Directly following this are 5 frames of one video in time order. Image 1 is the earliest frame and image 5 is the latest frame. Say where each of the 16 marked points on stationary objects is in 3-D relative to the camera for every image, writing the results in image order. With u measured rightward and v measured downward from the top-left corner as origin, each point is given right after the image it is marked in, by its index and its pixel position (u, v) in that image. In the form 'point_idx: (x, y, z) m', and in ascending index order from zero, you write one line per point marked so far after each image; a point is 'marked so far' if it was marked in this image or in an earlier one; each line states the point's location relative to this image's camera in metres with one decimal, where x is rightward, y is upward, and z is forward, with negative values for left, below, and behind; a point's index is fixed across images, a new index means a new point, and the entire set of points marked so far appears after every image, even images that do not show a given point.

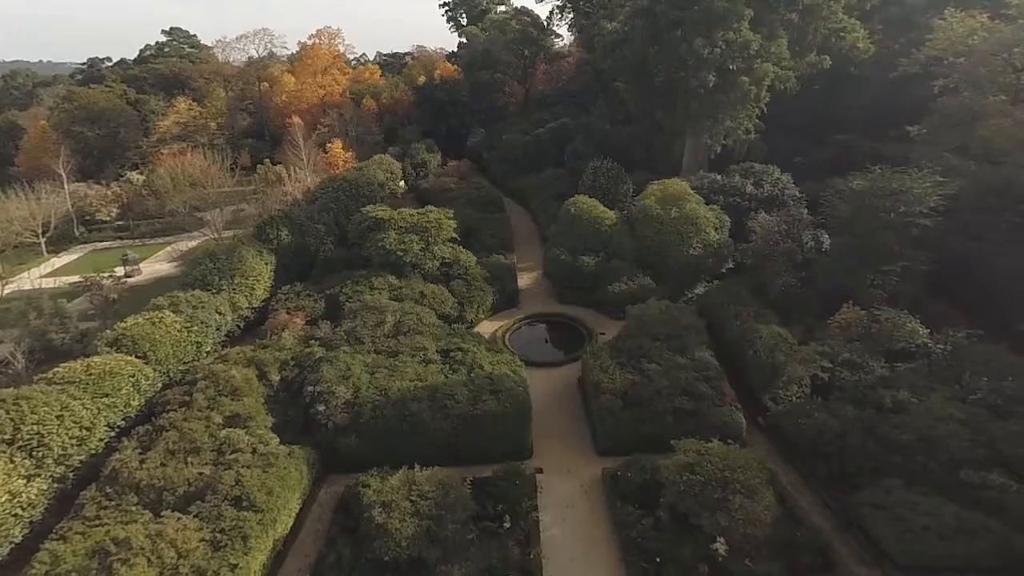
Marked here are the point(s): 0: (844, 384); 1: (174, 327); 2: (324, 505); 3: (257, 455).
0: (+6.7, -2.0, +13.8) m
1: (-7.8, -0.9, +15.8) m
2: (-3.6, -4.2, +13.0) m
3: (-4.7, -3.0, +12.5) m
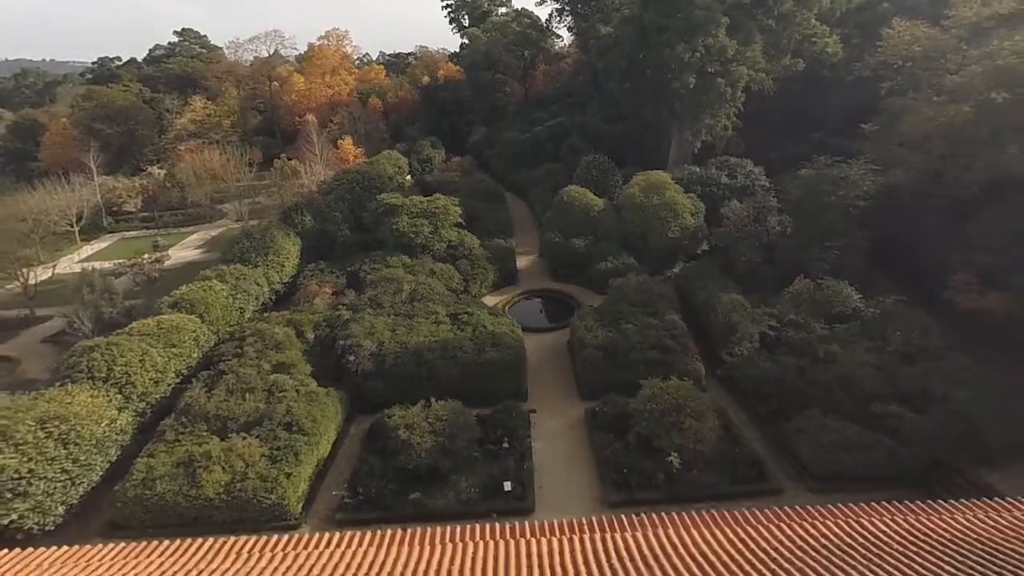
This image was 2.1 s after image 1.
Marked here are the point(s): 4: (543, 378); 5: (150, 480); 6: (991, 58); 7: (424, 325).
0: (+6.7, -1.3, +16.6) m
1: (-7.9, -0.2, +18.6) m
2: (-3.6, -3.4, +15.8) m
3: (-4.7, -2.3, +15.3) m
4: (+0.8, -2.4, +18.2) m
5: (-6.8, -3.6, +12.8) m
6: (+12.4, +5.9, +17.5) m
7: (-2.3, -1.0, +17.7) m
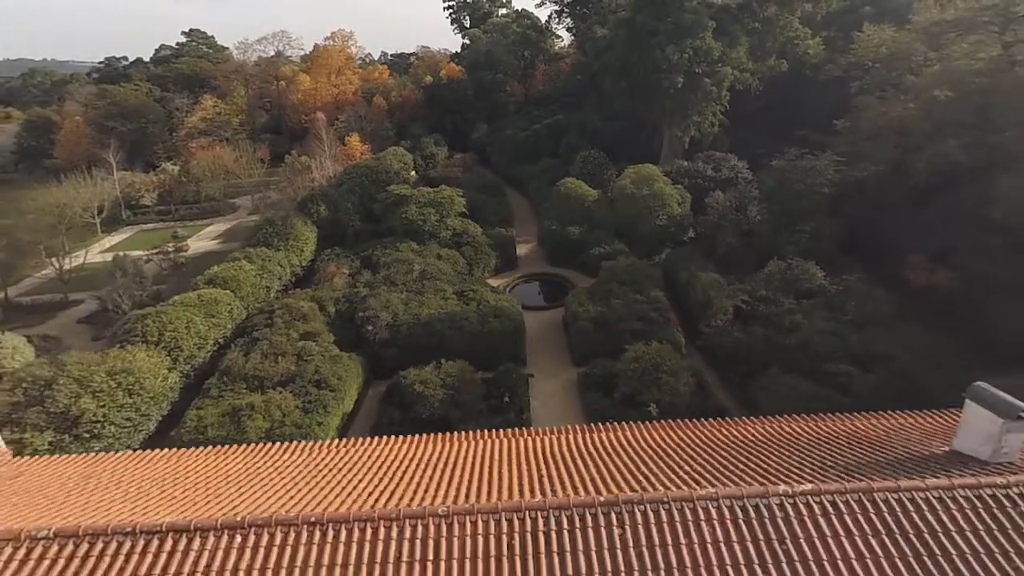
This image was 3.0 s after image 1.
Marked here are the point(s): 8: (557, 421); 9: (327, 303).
0: (+6.7, -0.7, +18.6) m
1: (-7.9, +0.4, +20.6) m
2: (-3.6, -2.8, +17.8) m
3: (-4.7, -1.7, +17.3) m
4: (+0.8, -1.8, +20.2) m
5: (-6.7, -3.0, +14.8) m
6: (+12.4, +6.5, +19.5) m
7: (-2.3, -0.4, +19.7) m
8: (+1.1, -3.2, +16.6) m
9: (-5.4, -0.4, +19.8) m
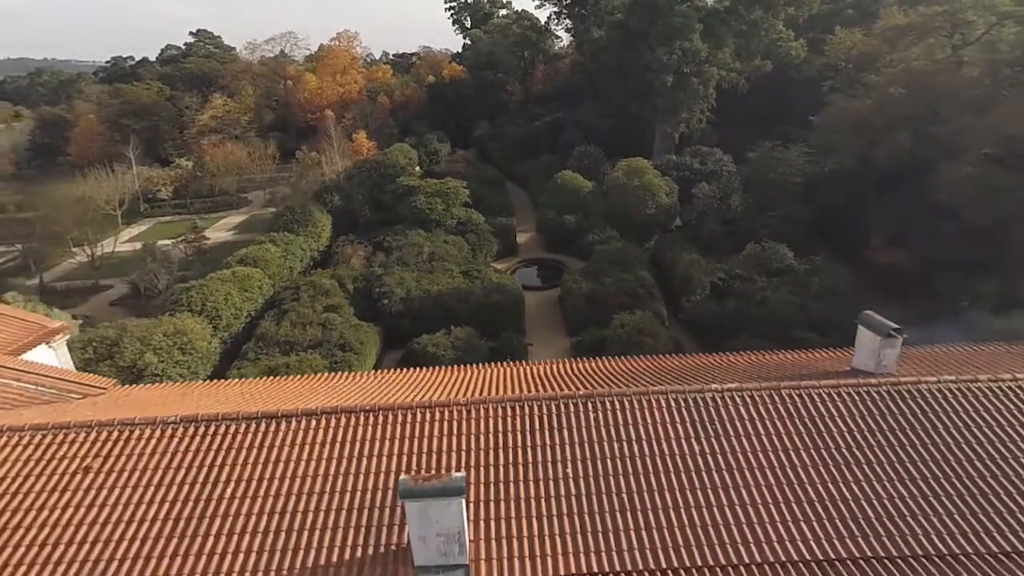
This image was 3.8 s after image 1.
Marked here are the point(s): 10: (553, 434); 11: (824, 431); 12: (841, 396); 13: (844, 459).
0: (+6.7, 0.0, +20.8) m
1: (-7.8, +1.1, +22.8) m
2: (-3.6, -2.2, +20.0) m
3: (-4.7, -1.0, +19.5) m
4: (+0.9, -1.1, +22.4) m
5: (-6.7, -2.4, +17.0) m
6: (+12.4, +7.1, +21.7) m
7: (-2.3, +0.3, +21.9) m
8: (+1.1, -2.6, +18.8) m
9: (-5.3, +0.2, +21.9) m
10: (+0.5, -1.7, +8.0) m
11: (+3.6, -1.7, +7.9) m
12: (+4.0, -1.3, +8.4) m
13: (+3.7, -1.9, +7.6) m
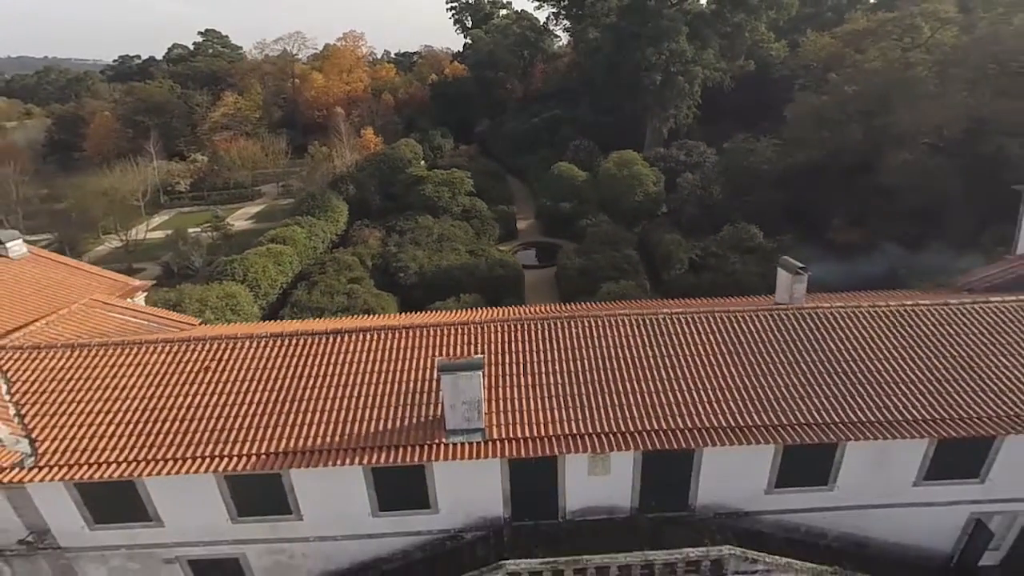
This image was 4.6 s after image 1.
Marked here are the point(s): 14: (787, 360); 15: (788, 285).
0: (+6.8, +0.9, +23.6) m
1: (-7.8, +1.9, +25.5) m
2: (-3.5, -1.3, +22.8) m
3: (-4.6, -0.2, +22.2) m
4: (+0.9, -0.3, +25.2) m
5: (-6.7, -1.5, +19.7) m
6: (+12.4, +8.0, +24.4) m
7: (-2.2, +1.2, +24.7) m
8: (+1.2, -1.7, +21.6) m
9: (-5.3, +1.1, +24.7) m
10: (+0.5, -0.9, +10.8) m
11: (+3.7, -0.8, +10.7) m
12: (+4.1, -0.5, +11.1) m
13: (+3.7, -1.1, +10.3) m
14: (+4.1, -1.1, +10.3) m
15: (+4.8, 0.0, +11.8) m
